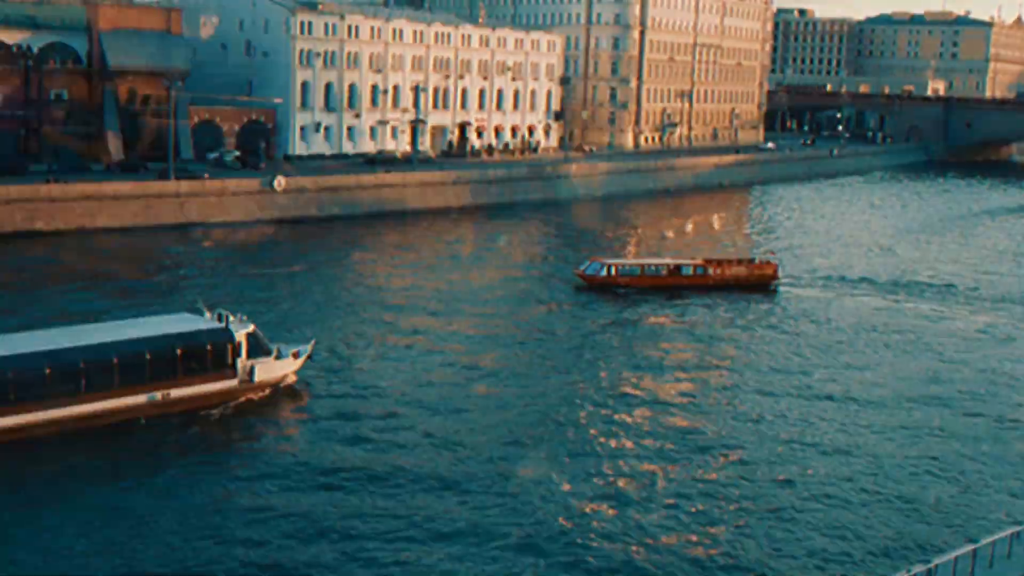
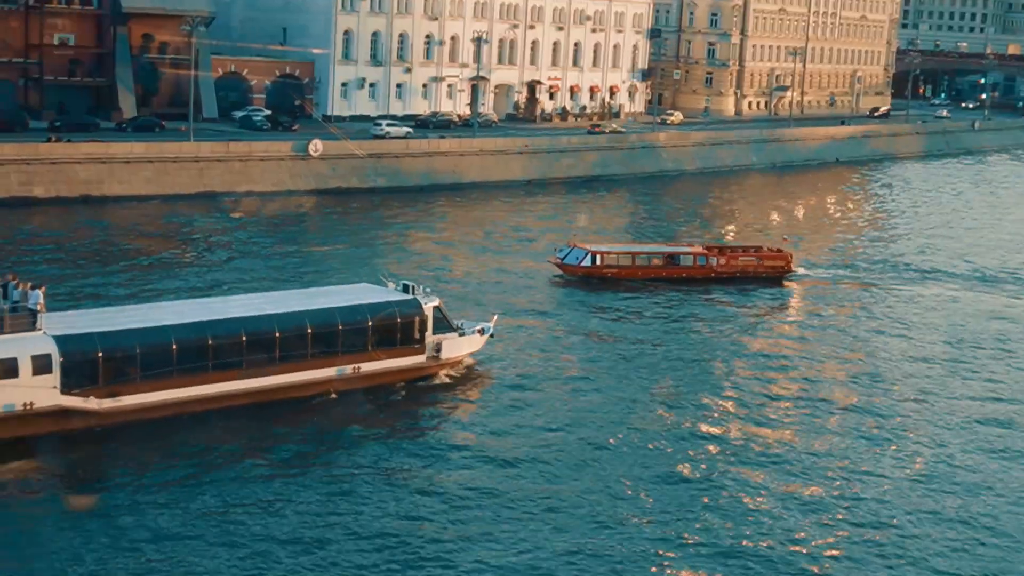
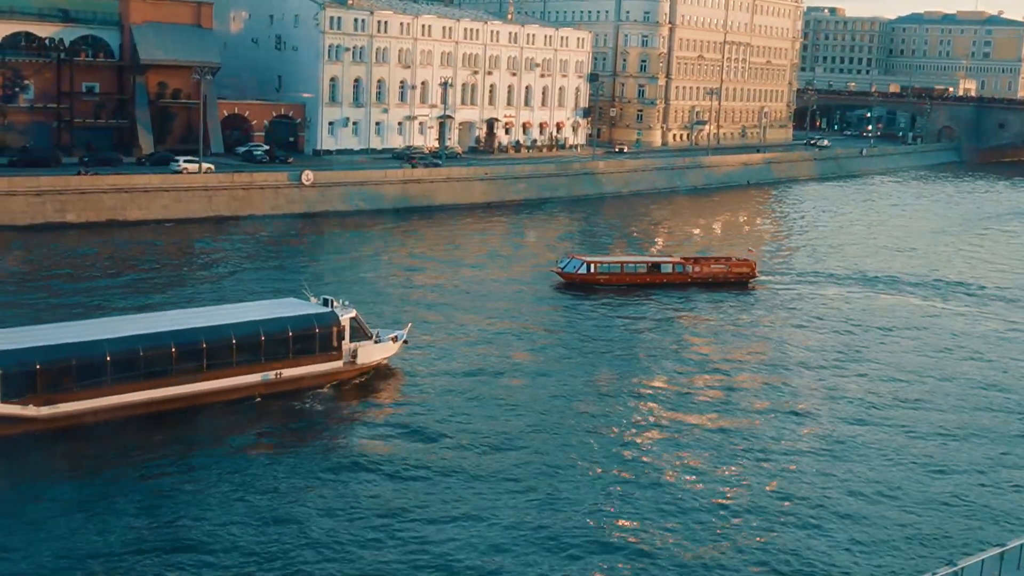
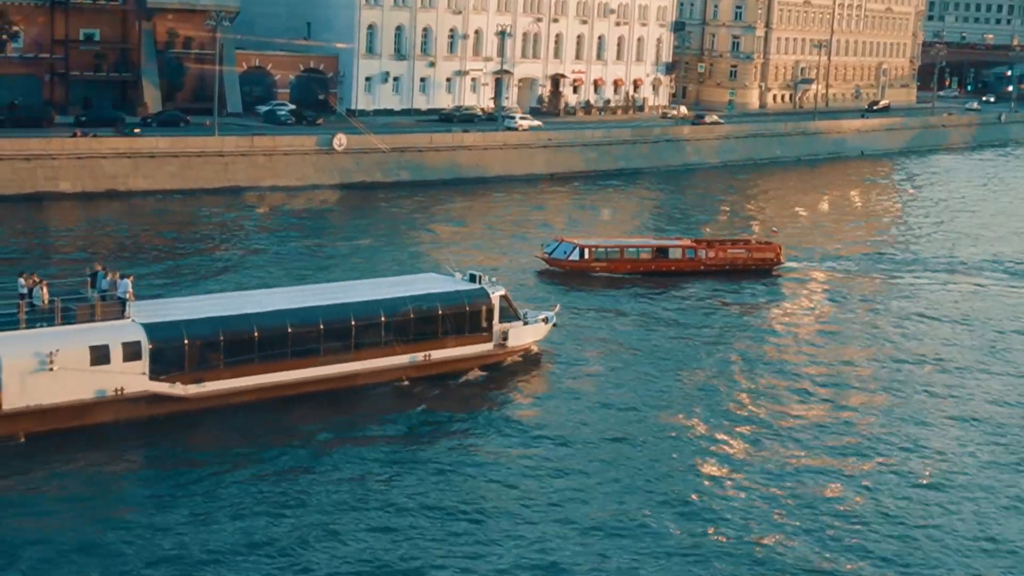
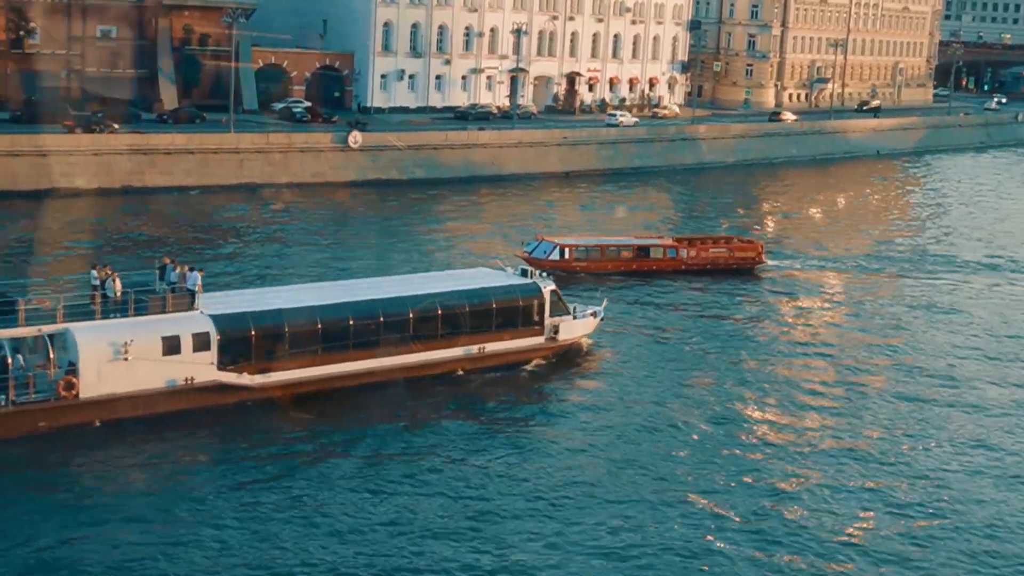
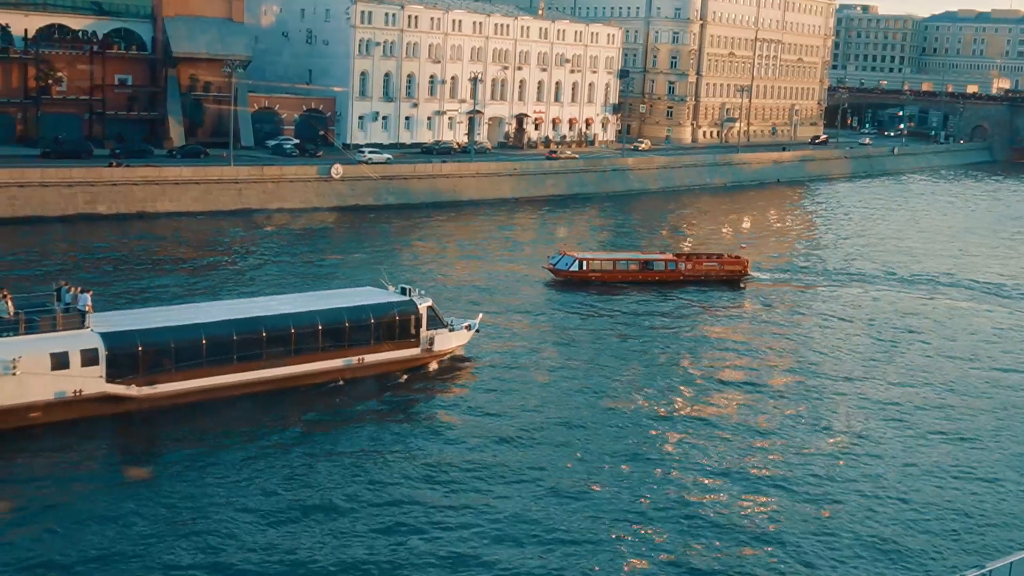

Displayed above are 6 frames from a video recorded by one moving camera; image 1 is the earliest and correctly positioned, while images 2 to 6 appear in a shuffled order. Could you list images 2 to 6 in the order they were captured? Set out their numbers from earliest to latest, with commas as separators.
3, 6, 2, 4, 5
